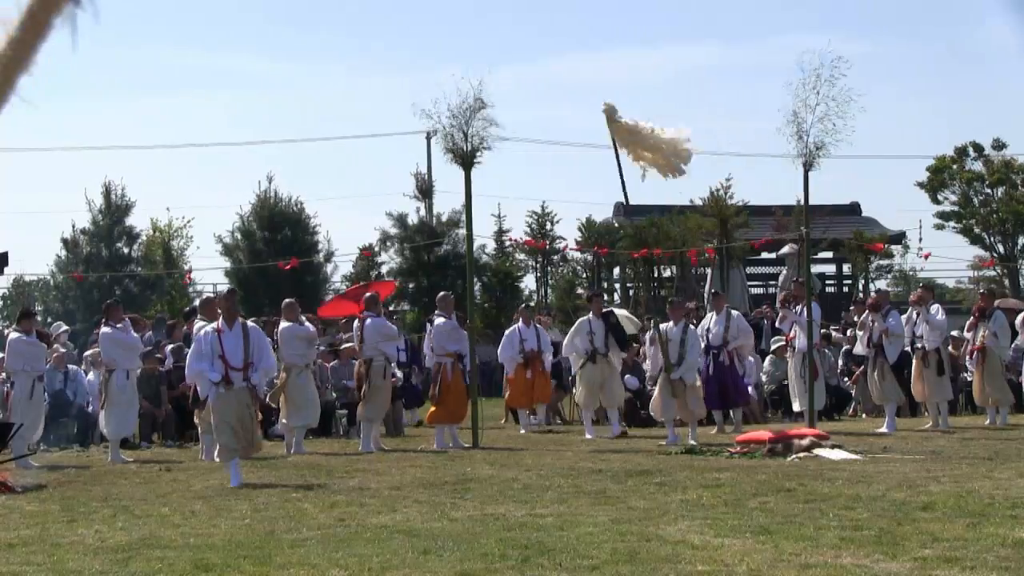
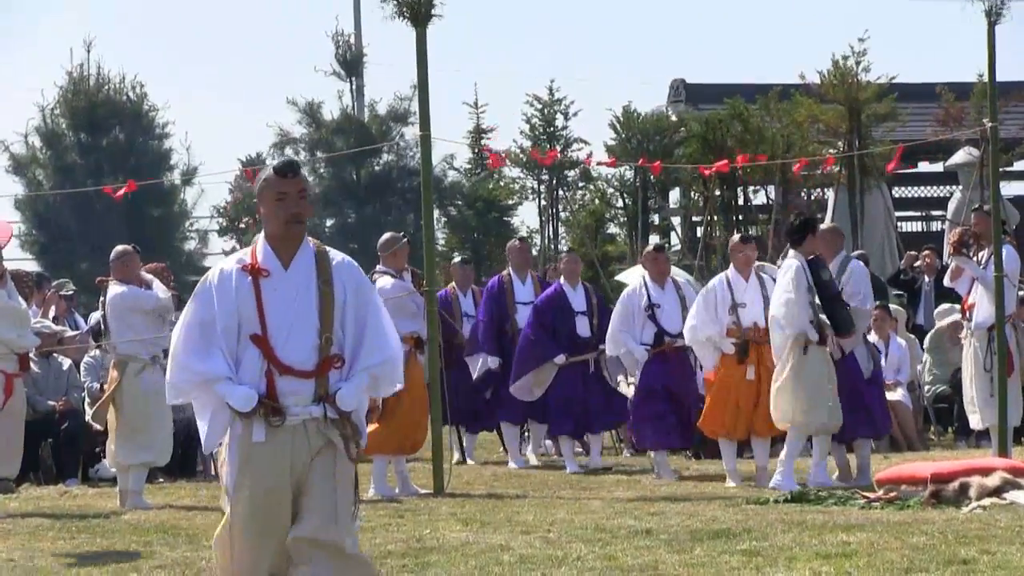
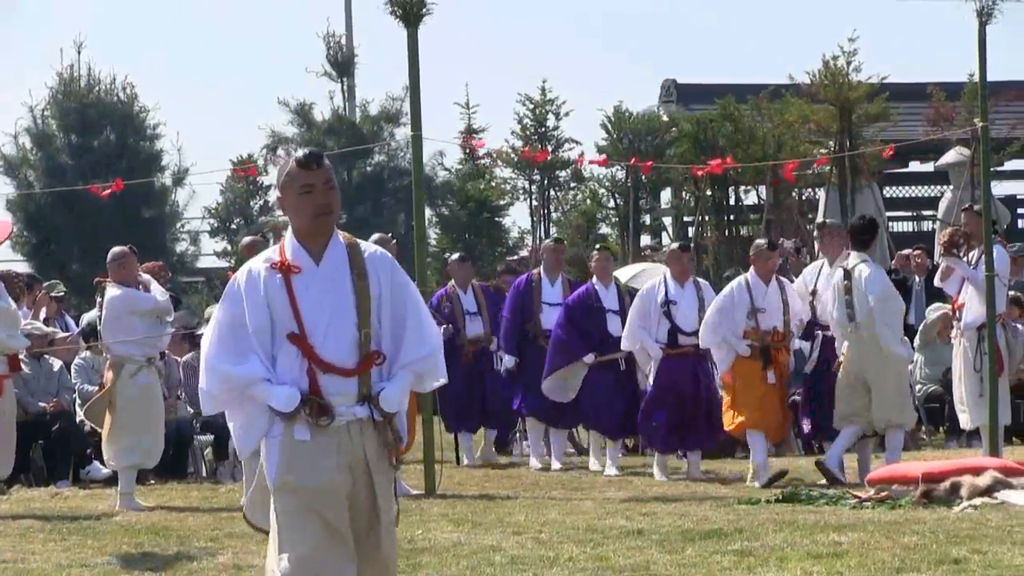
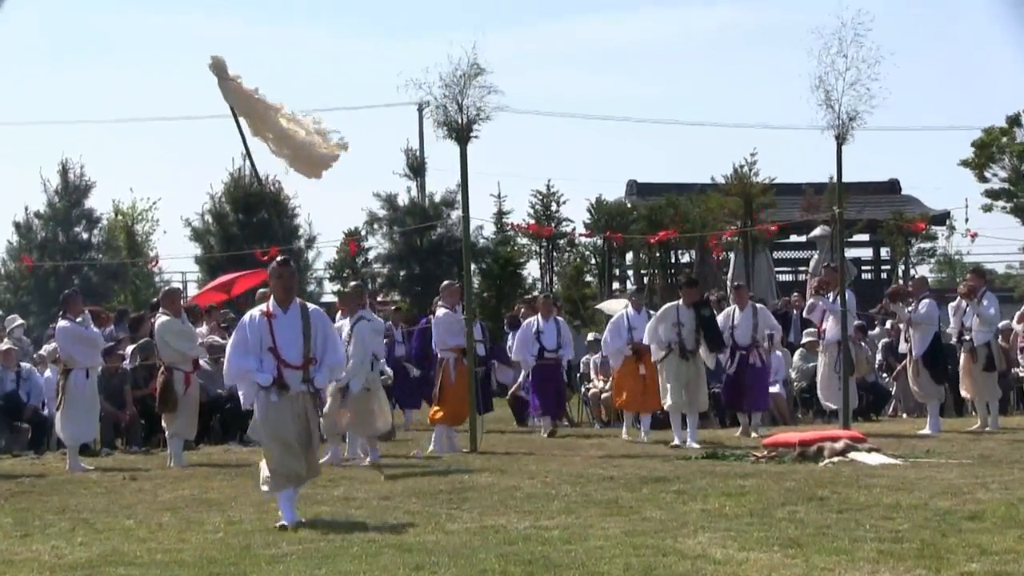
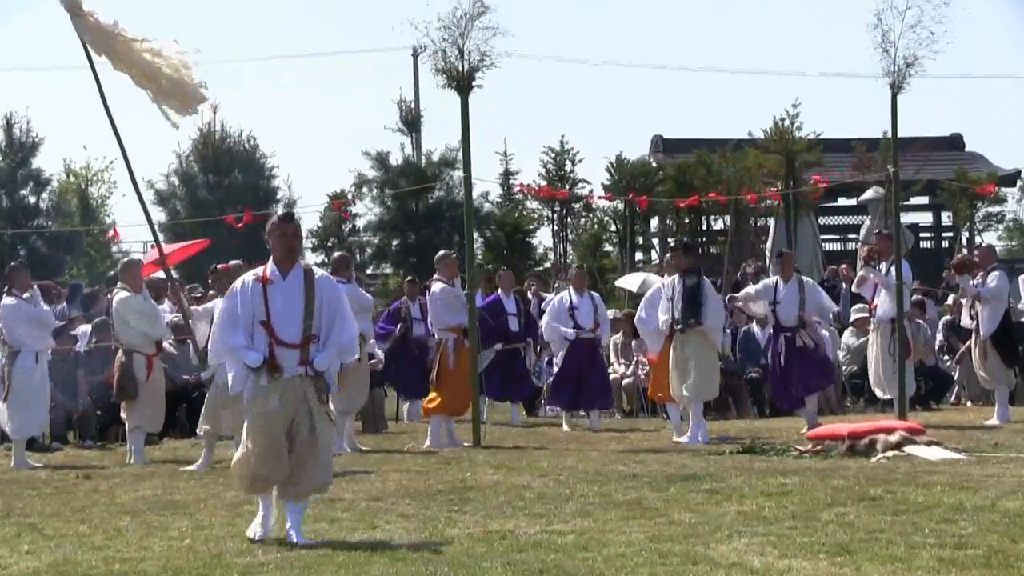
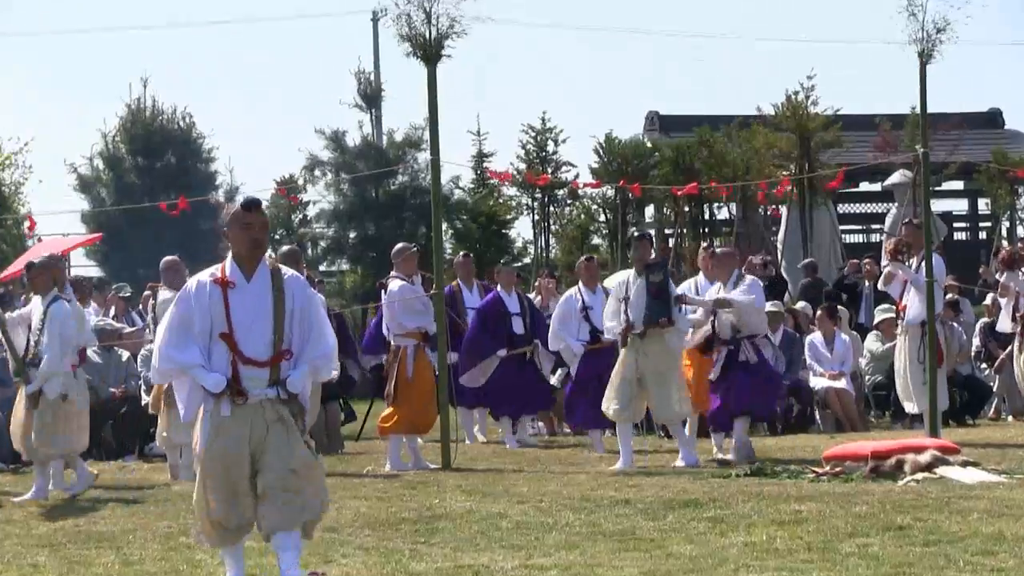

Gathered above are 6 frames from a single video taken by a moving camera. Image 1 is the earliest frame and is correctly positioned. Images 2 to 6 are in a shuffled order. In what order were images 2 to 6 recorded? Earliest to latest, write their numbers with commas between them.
4, 5, 6, 2, 3
